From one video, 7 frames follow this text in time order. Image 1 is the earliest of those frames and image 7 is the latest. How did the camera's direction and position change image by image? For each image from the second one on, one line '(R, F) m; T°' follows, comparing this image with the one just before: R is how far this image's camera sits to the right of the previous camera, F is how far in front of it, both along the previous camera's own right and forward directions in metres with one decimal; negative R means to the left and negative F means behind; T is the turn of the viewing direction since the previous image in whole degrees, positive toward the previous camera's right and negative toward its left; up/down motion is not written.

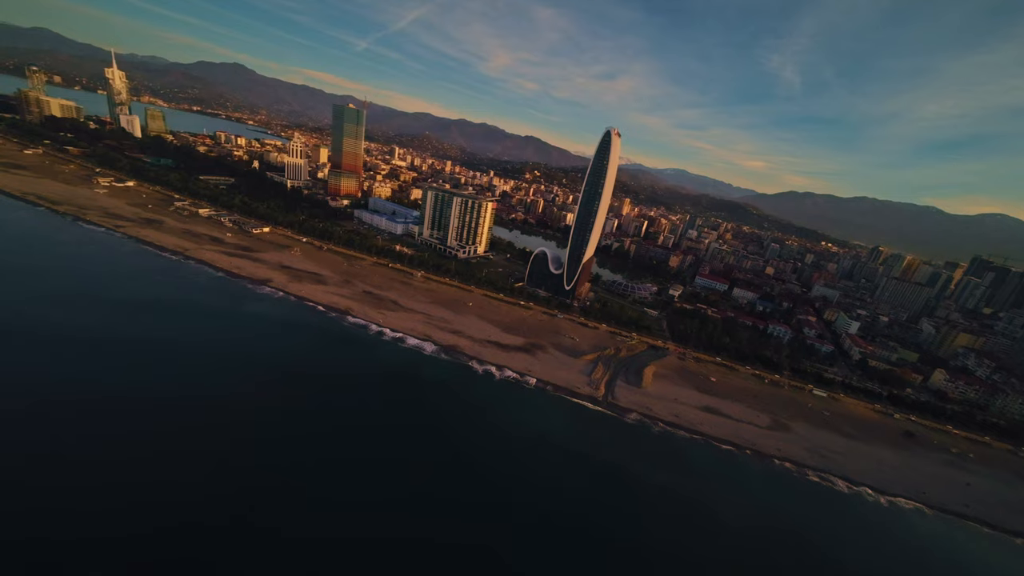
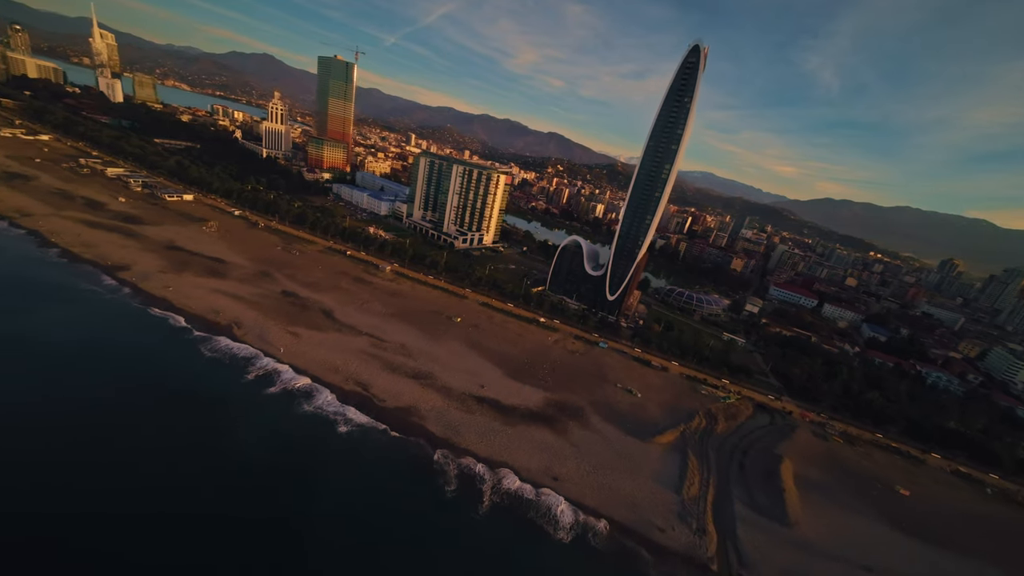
(-0.1, +24.7) m; -3°
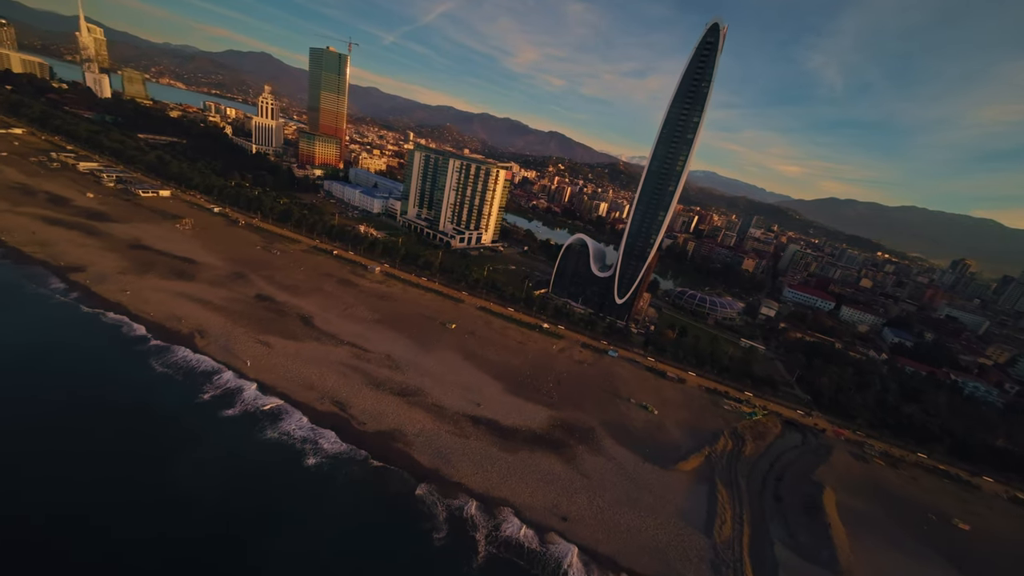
(0.0, +3.8) m; 0°
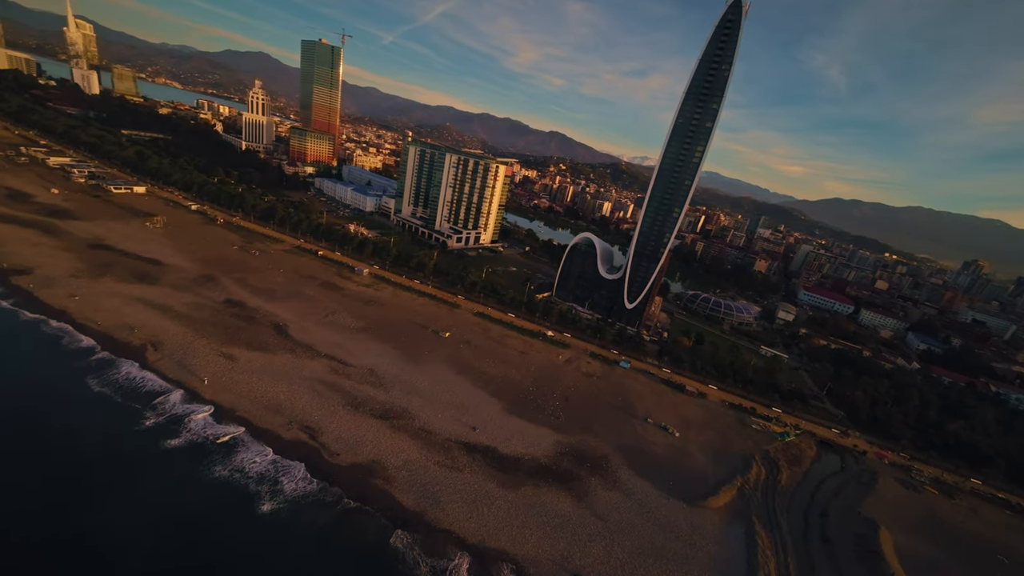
(0.0, +3.6) m; 0°
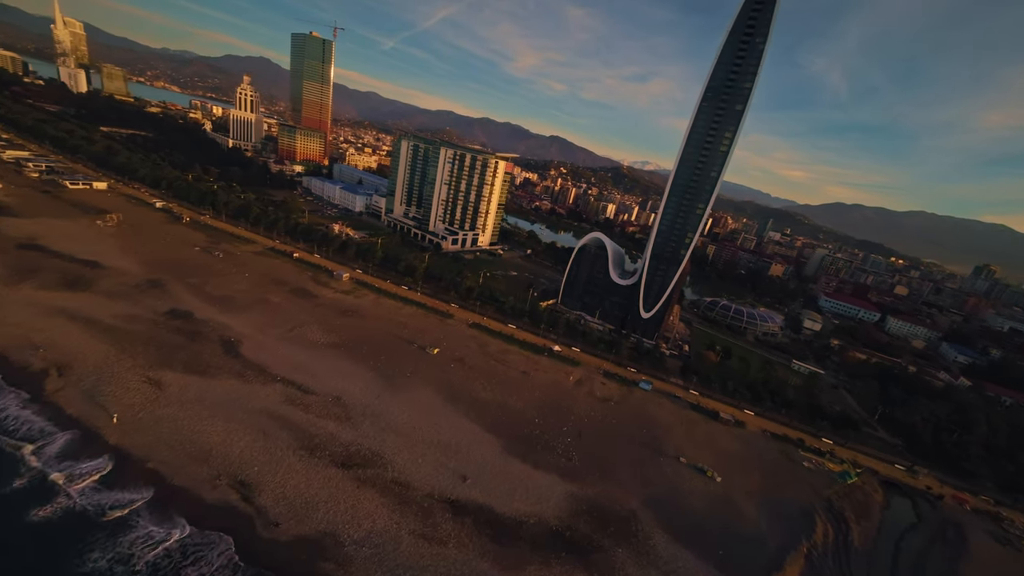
(0.0, +4.9) m; 0°
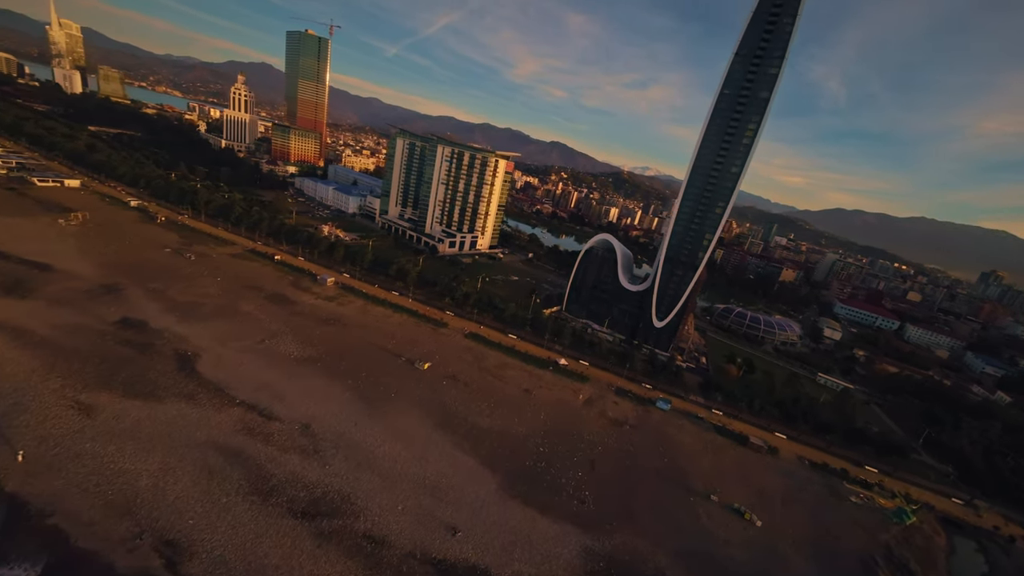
(-0.1, +3.1) m; 0°
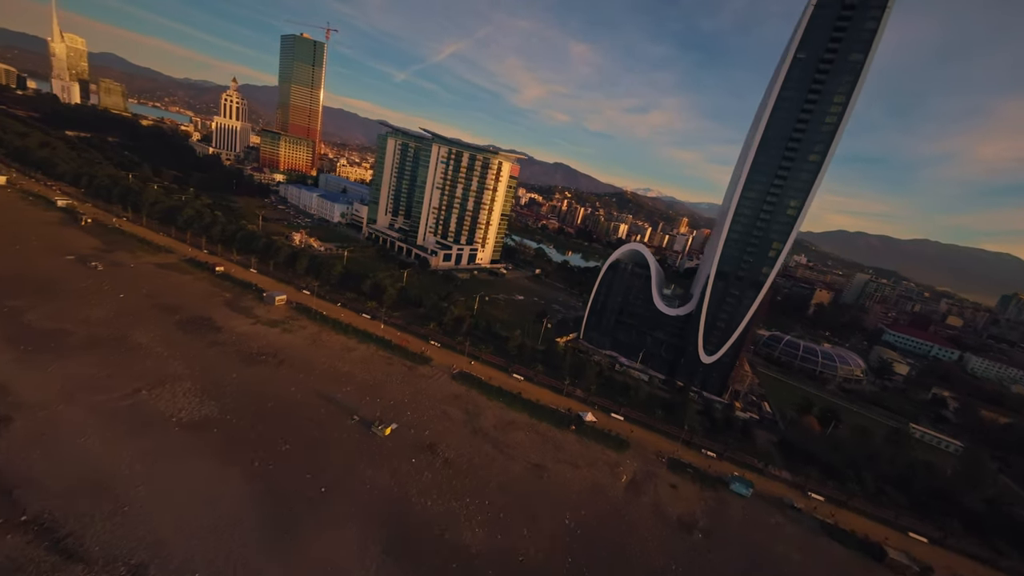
(-0.4, +7.4) m; 0°
